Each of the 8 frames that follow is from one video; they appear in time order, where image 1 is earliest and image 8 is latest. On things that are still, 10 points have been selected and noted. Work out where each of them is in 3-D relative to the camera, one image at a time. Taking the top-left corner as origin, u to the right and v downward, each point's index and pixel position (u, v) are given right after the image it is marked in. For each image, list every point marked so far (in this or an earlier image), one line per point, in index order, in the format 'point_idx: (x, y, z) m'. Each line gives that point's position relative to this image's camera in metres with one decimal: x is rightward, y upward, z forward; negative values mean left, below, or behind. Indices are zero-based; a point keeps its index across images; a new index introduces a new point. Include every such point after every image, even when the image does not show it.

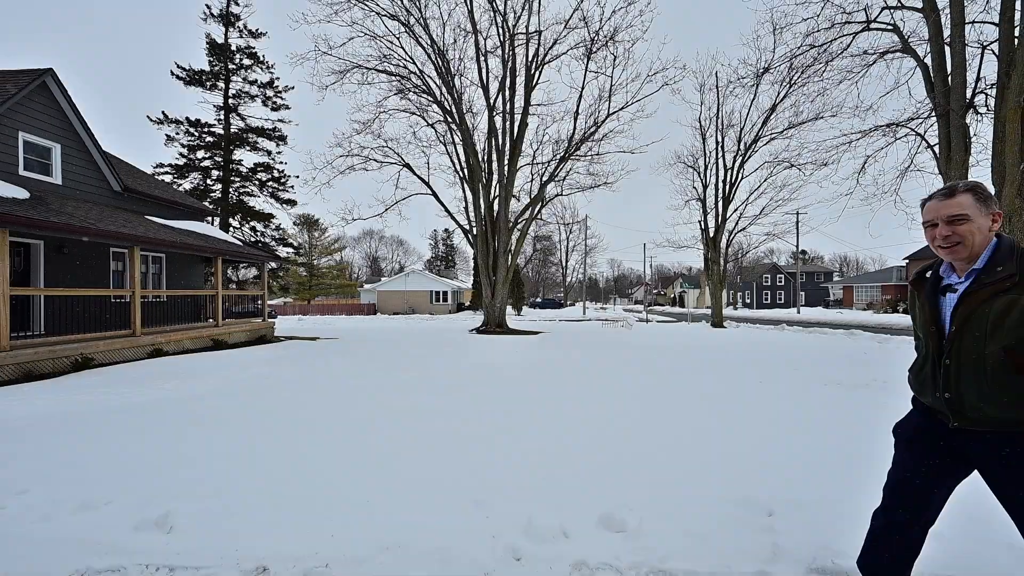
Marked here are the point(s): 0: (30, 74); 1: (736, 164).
0: (-9.7, +4.3, +9.2) m
1: (+9.2, +5.1, +19.1) m
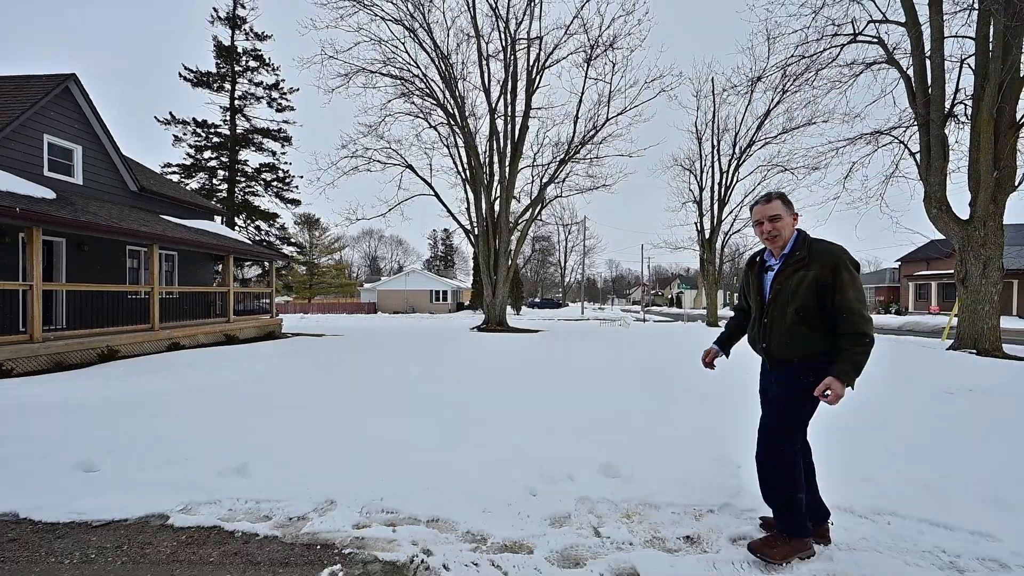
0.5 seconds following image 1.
0: (-9.6, +4.4, +9.6) m
1: (+9.2, +5.1, +19.6) m
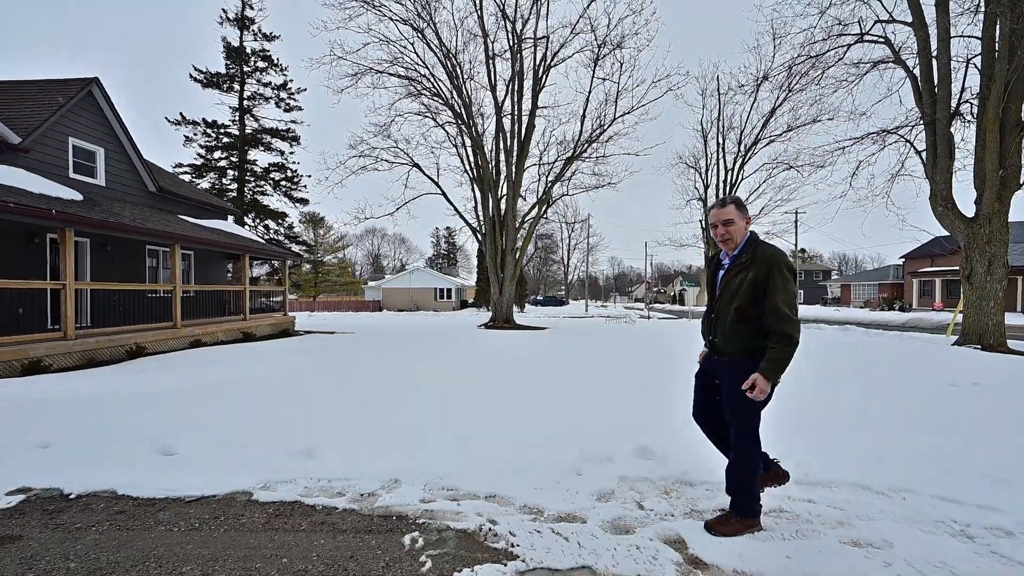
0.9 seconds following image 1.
0: (-9.3, +4.4, +9.9) m
1: (+9.5, +5.2, +19.8) m
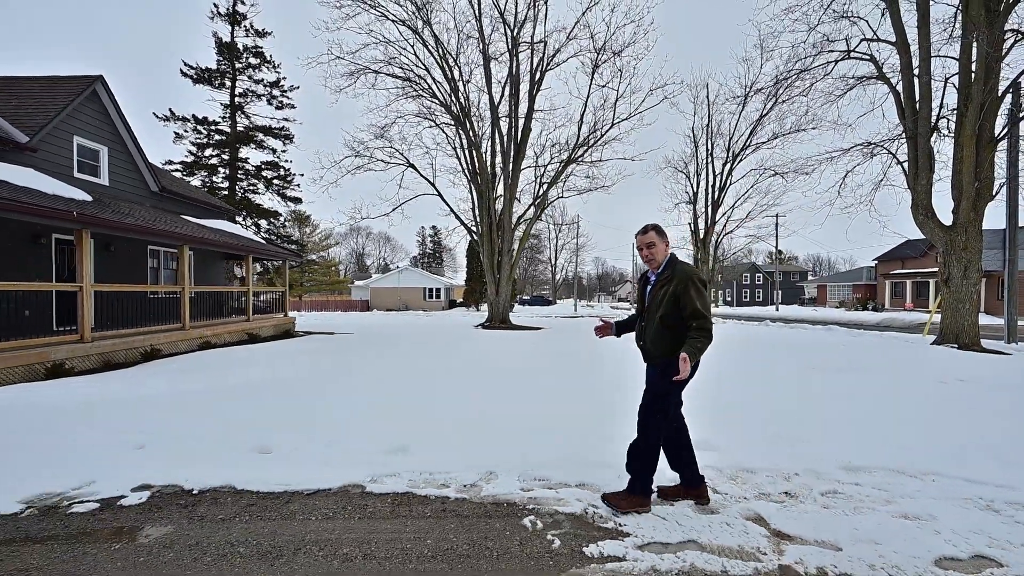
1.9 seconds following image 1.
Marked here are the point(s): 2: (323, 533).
0: (-9.1, +4.4, +9.8) m
1: (+9.3, +5.2, +20.4) m
2: (-0.9, -1.1, +2.1) m
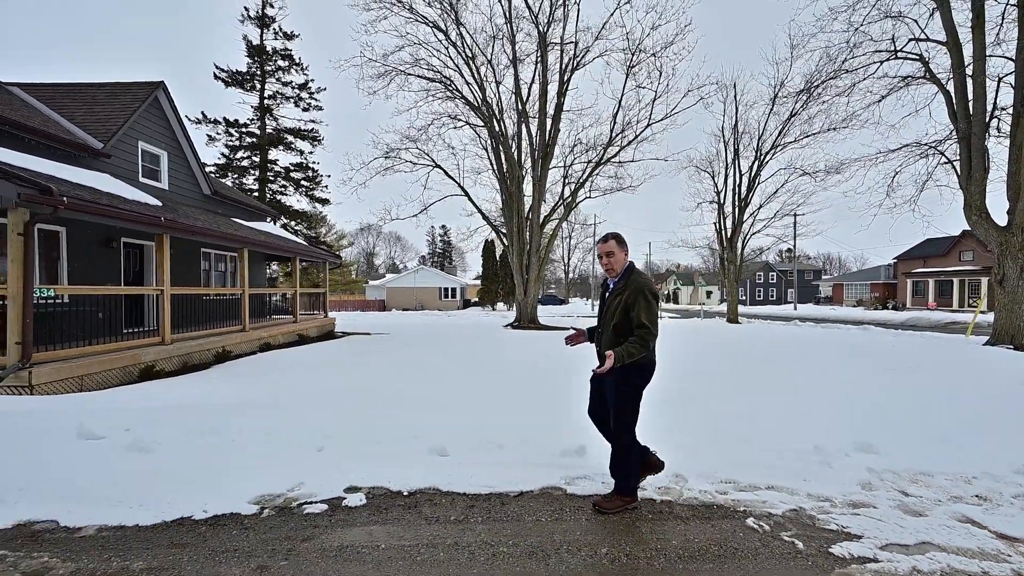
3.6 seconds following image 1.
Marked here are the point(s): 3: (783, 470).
0: (-7.9, +4.3, +9.9) m
1: (+10.6, +5.2, +20.4) m
2: (+0.3, -1.2, +2.3) m
3: (+1.8, -1.2, +3.0) m
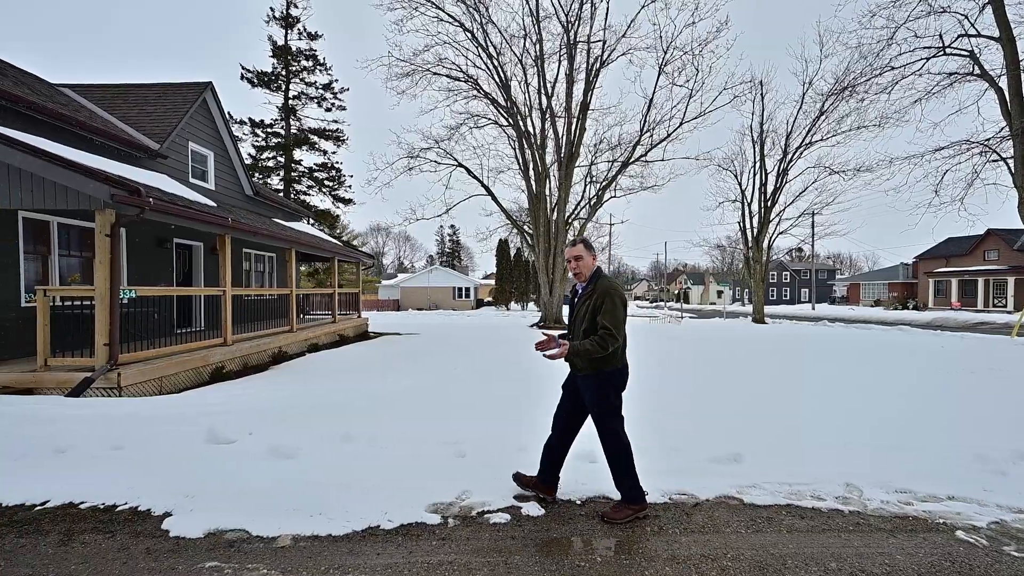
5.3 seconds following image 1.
0: (-6.9, +4.3, +9.9) m
1: (+11.8, +5.2, +20.3) m
2: (+1.2, -1.2, +2.2) m
3: (+2.8, -1.2, +2.9) m
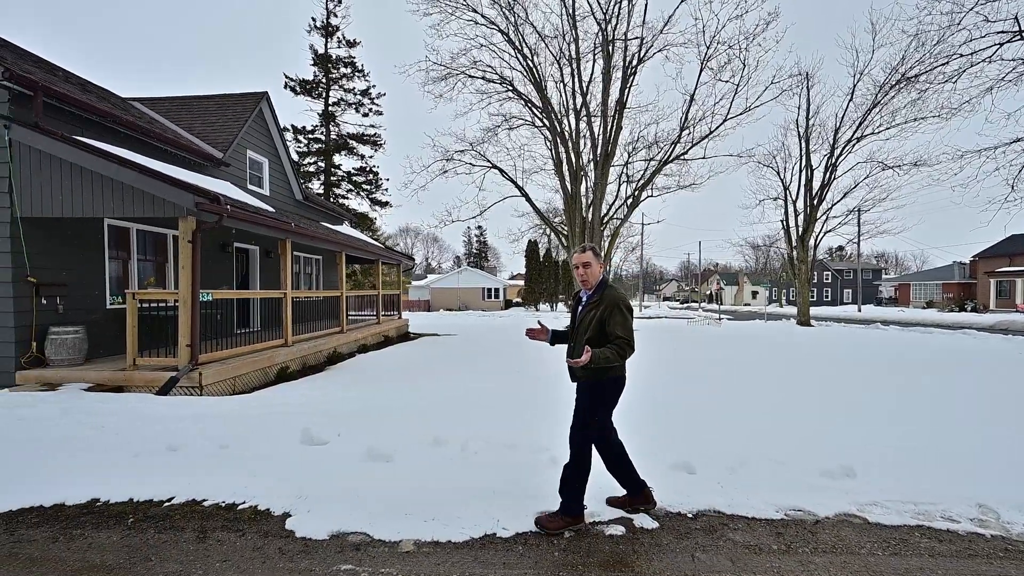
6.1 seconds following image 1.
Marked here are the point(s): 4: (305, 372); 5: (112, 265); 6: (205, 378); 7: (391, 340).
0: (-5.8, +4.2, +10.3) m
1: (+13.4, +5.2, +19.5) m
2: (+1.8, -1.2, +2.1) m
3: (+3.4, -1.2, +2.7) m
4: (-3.4, -1.4, +7.6) m
5: (-5.3, +0.3, +6.2) m
6: (-3.5, -1.0, +5.3) m
7: (-3.4, -1.5, +13.1) m
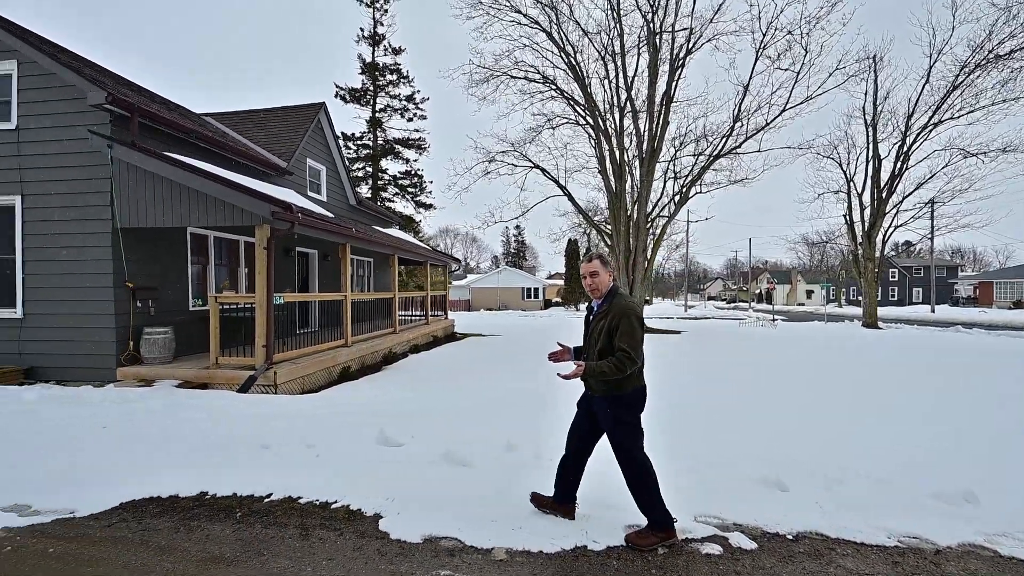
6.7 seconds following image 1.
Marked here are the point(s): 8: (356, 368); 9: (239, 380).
0: (-4.7, +4.2, +10.7) m
1: (+15.2, +5.2, +18.3) m
2: (+2.2, -1.3, +1.9) m
3: (+3.9, -1.2, +2.4) m
4: (-2.5, -1.5, +7.9) m
5: (-4.6, +0.2, +6.6) m
6: (-2.8, -1.1, +5.6) m
7: (-2.0, -1.5, +13.3) m
8: (-2.7, -1.4, +8.0) m
9: (-3.2, -1.1, +5.4) m
